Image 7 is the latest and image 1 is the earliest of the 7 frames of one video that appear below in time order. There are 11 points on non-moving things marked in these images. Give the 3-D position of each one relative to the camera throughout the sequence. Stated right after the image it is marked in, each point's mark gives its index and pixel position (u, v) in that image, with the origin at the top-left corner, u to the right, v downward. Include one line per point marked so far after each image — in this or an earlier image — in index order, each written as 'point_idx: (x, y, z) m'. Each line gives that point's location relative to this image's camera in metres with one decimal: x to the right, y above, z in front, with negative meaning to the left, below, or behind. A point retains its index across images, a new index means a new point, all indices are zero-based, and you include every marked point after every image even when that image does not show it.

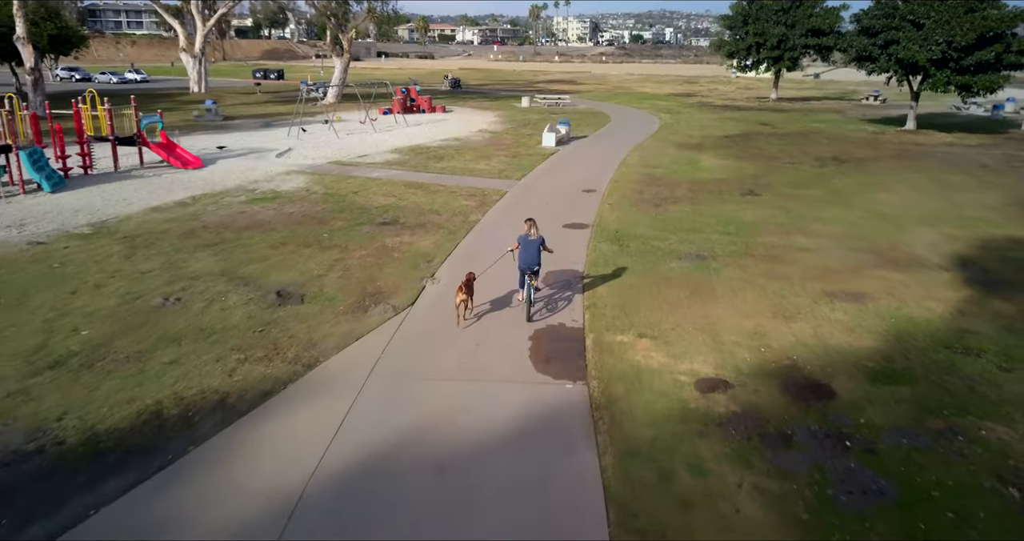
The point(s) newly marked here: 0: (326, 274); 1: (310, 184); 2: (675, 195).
0: (-2.7, -0.1, +11.1) m
1: (-4.7, +2.0, +17.6) m
2: (+3.7, +1.7, +17.1) m
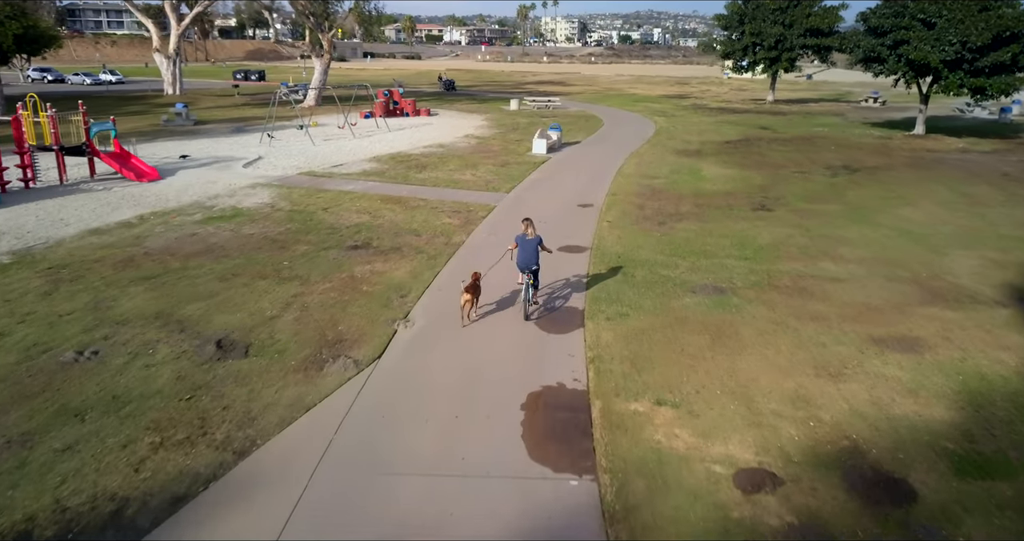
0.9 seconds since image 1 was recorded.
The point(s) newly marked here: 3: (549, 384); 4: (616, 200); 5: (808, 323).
0: (-2.9, -0.6, +9.4) m
1: (-5.0, +1.5, +15.8) m
2: (+3.4, +1.2, +15.5) m
3: (+0.4, -1.1, +7.5) m
4: (+2.3, +1.5, +16.6) m
5: (+3.6, -0.6, +9.1) m
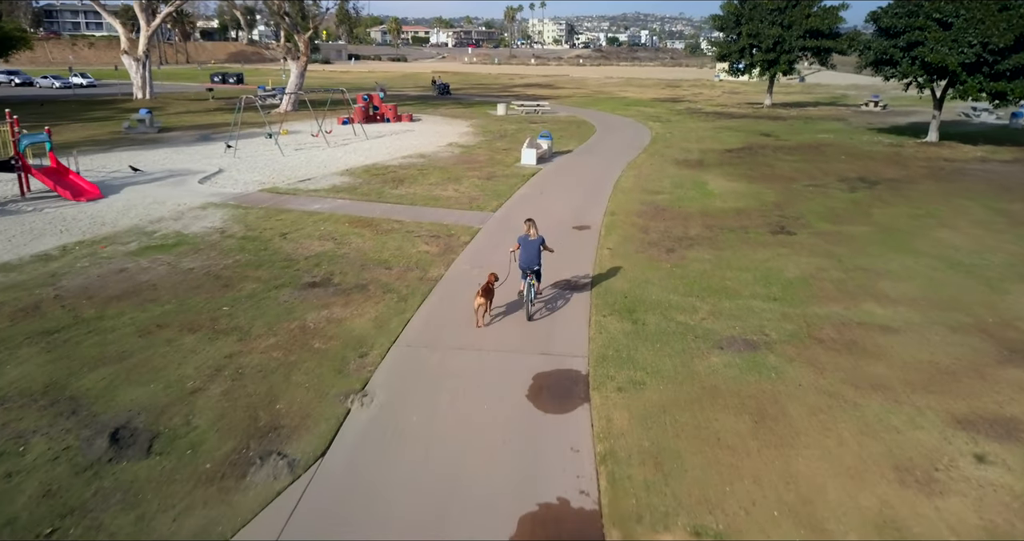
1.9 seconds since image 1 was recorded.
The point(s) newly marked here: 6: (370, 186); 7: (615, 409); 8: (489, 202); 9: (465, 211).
0: (-3.0, -1.2, +7.4) m
1: (-5.2, +0.9, +13.8) m
2: (+3.2, +0.6, +13.7) m
3: (+0.3, -1.7, +5.6) m
4: (+2.1, +1.0, +14.7) m
5: (+3.4, -1.2, +7.3) m
6: (-3.4, +2.0, +17.9) m
7: (+1.0, -1.3, +7.0) m
8: (-0.5, +1.6, +16.8) m
9: (-1.0, +1.2, +15.8) m
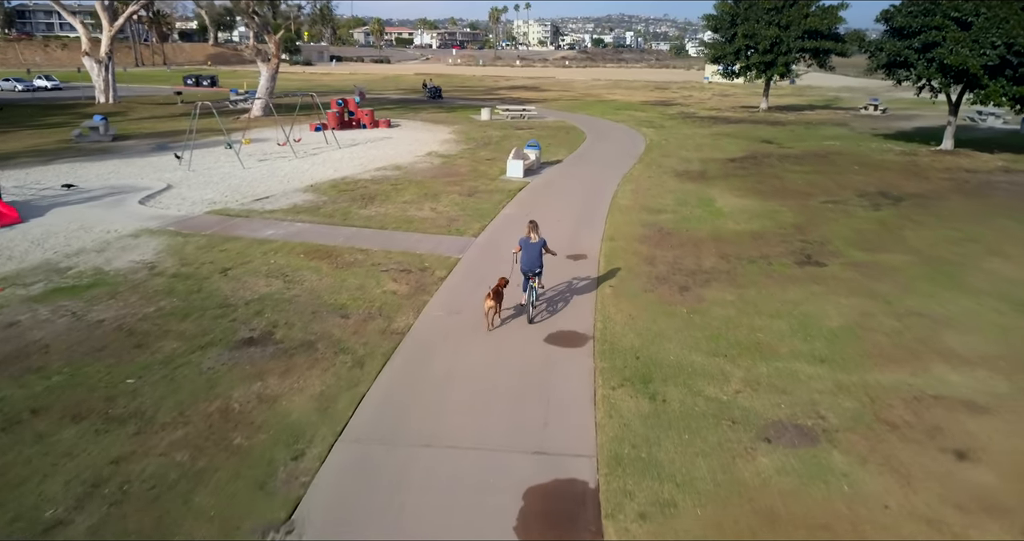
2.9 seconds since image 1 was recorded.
0: (-3.1, -1.8, +5.3) m
1: (-5.5, +0.2, +11.7) m
2: (+3.0, +0.1, +11.7) m
3: (+0.2, -2.3, +3.6) m
4: (+1.8, +0.4, +12.7) m
5: (+3.3, -1.8, +5.3) m
6: (-3.7, +1.4, +15.8) m
7: (+0.8, -1.9, +5.0) m
8: (-0.8, +1.0, +14.8) m
9: (-1.3, +0.6, +13.7) m
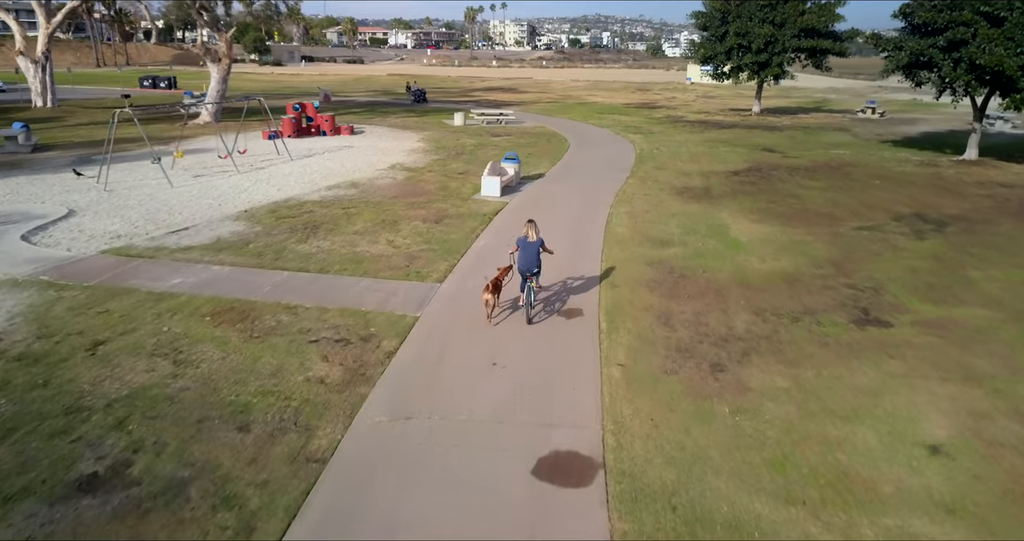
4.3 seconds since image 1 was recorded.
0: (-3.2, -2.6, +2.4) m
1: (-5.8, -0.6, +8.8) m
2: (+2.6, -0.7, +9.0) m
3: (+0.1, -3.1, +0.8) m
4: (+1.5, -0.4, +10.0) m
5: (+3.2, -2.5, +2.6) m
6: (-4.1, +0.5, +12.8) m
7: (+0.7, -2.6, +2.2) m
8: (-1.2, +0.2, +11.9) m
9: (-1.6, -0.2, +10.9) m
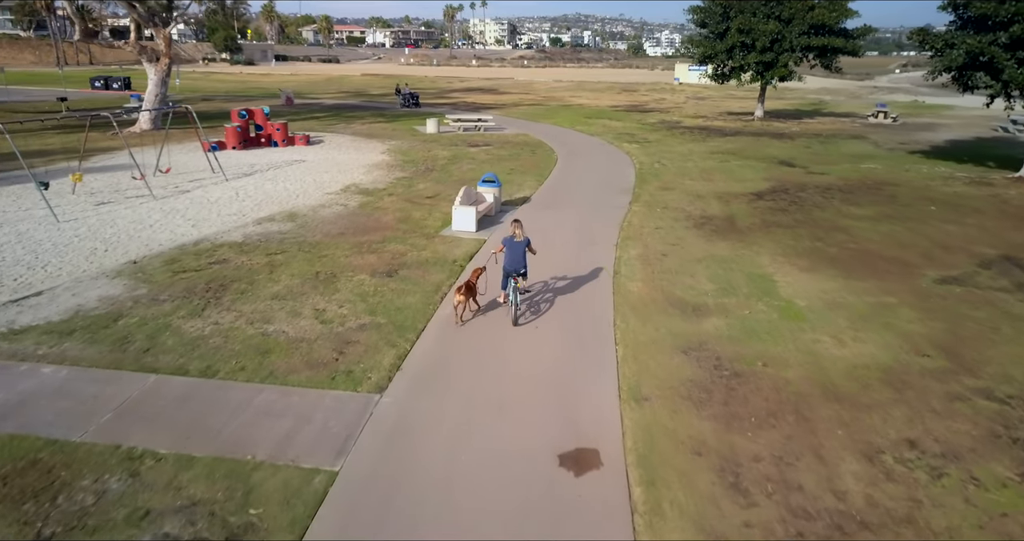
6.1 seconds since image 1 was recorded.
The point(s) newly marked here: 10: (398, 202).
0: (-3.2, -3.6, -1.2) m
1: (-5.9, -1.6, +5.1) m
2: (+2.5, -1.7, +5.5) m
3: (+0.1, -4.1, -2.7) m
4: (+1.3, -1.4, +6.5) m
5: (+3.2, -3.5, -0.9) m
6: (-4.4, -0.5, +9.2) m
7: (+0.7, -3.6, -1.3) m
8: (-1.5, -0.8, +8.4) m
9: (-1.9, -1.2, +7.3) m
10: (-2.4, +1.5, +16.0) m
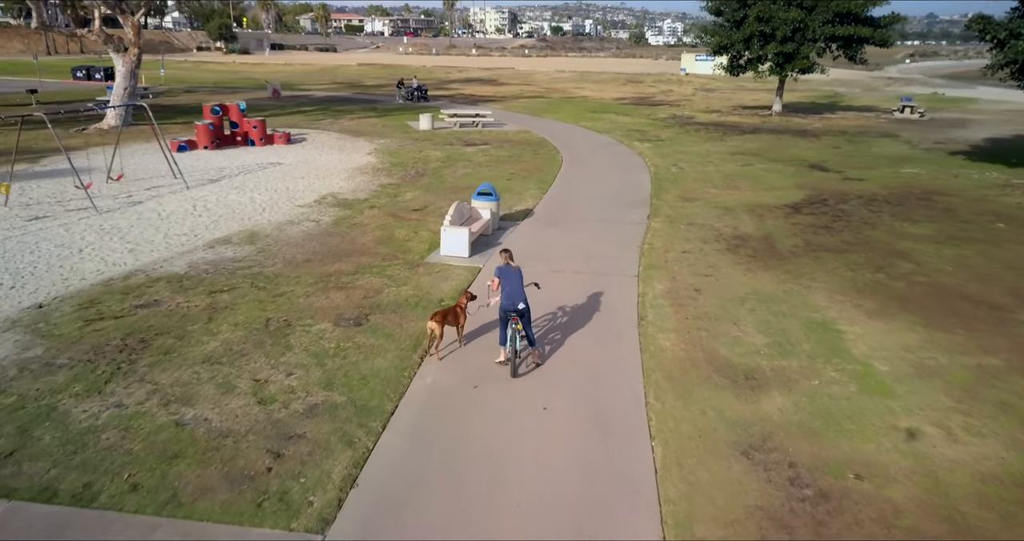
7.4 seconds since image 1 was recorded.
0: (-3.3, -4.3, -3.3) m
1: (-6.0, -2.2, +2.9) m
2: (+2.4, -2.3, +3.3) m
3: (+0.1, -4.8, -4.8) m
4: (+1.2, -2.0, +4.3) m
5: (+3.2, -4.2, -3.0) m
6: (-4.4, -1.0, +7.0) m
7: (+0.7, -4.4, -3.4) m
8: (-1.5, -1.4, +6.2) m
9: (-1.9, -1.8, +5.1) m
10: (-2.4, +1.0, +13.8) m
